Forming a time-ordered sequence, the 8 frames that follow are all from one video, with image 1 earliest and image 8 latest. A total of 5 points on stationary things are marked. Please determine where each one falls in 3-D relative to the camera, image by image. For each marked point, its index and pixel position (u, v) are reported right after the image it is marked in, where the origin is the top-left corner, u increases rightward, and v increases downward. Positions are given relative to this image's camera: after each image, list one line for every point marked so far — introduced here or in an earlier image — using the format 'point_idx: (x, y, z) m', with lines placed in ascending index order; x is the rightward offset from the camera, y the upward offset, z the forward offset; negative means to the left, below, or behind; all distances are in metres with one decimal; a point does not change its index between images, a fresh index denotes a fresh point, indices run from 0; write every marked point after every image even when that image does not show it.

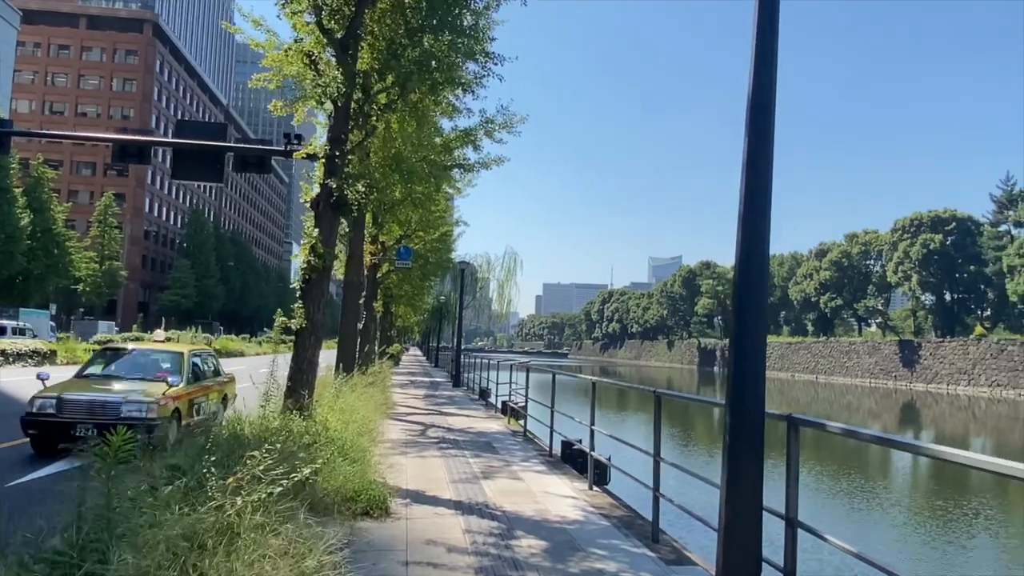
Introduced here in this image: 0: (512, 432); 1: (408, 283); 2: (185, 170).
0: (0.0, -1.7, +8.5) m
1: (-2.7, +0.1, +19.0) m
2: (-4.9, +1.8, +10.9) m
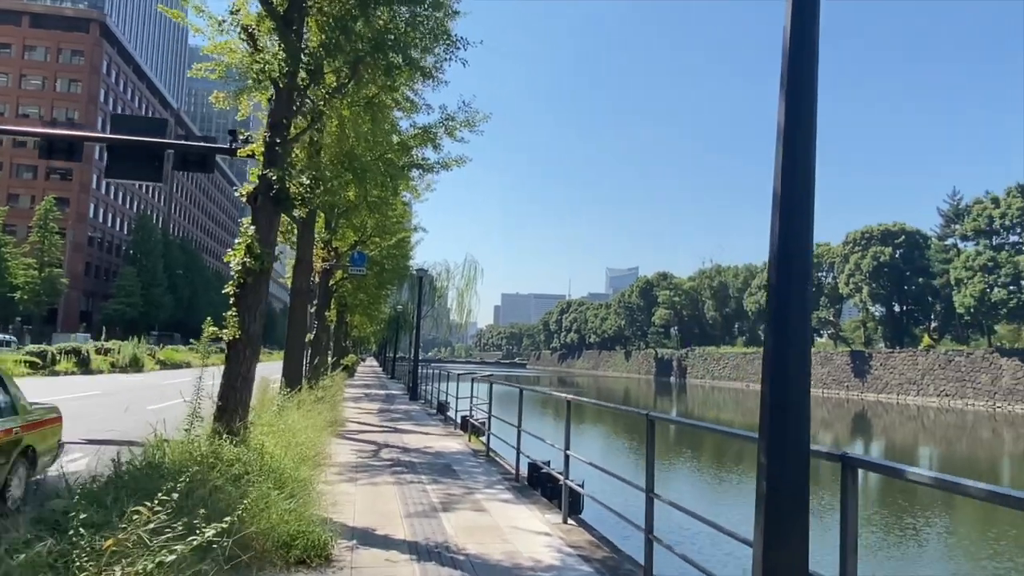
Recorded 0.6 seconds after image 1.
0: (-0.4, -1.8, +8.0) m
1: (-3.7, -0.1, +18.3) m
2: (-5.5, +1.7, +10.2) m
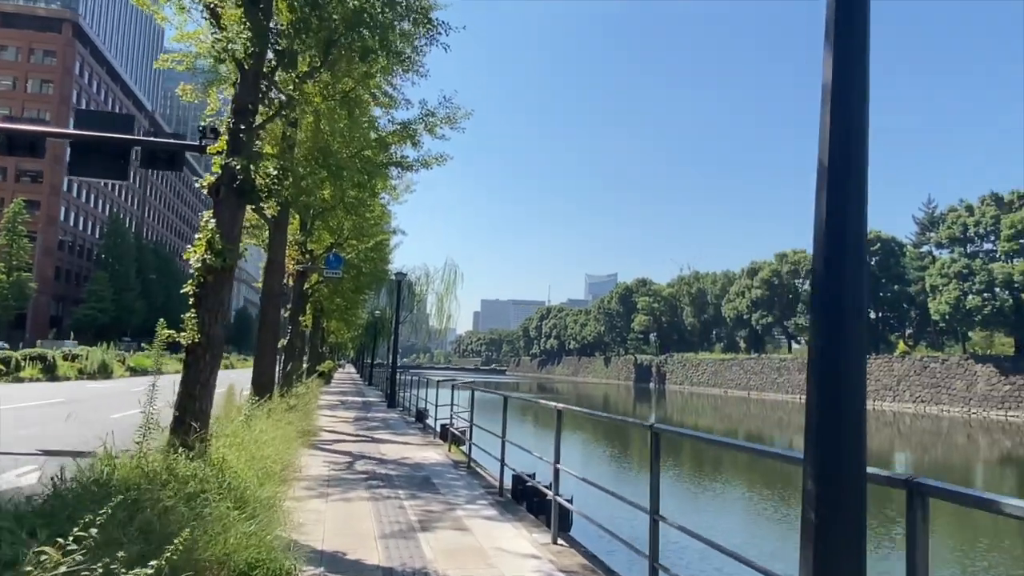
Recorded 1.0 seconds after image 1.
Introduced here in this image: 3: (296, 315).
0: (-0.6, -1.9, +7.7) m
1: (-4.2, -0.2, +17.9) m
2: (-5.7, +1.6, +9.7) m
3: (-4.6, -0.5, +15.0) m
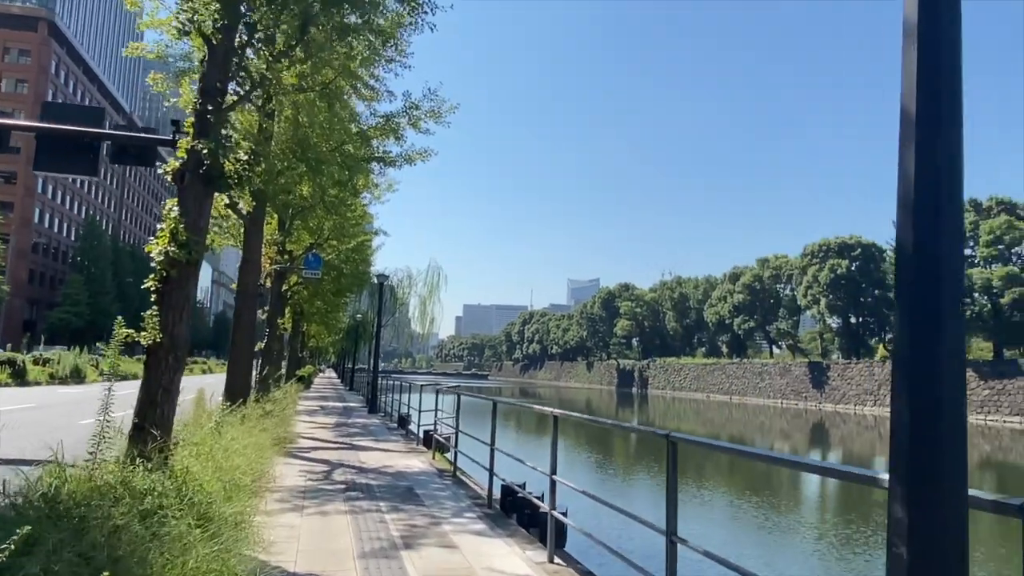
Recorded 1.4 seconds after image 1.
0: (-0.7, -1.9, +7.4) m
1: (-4.6, -0.3, +17.5) m
2: (-5.9, +1.6, +9.3) m
3: (-4.9, -0.5, +14.6) m
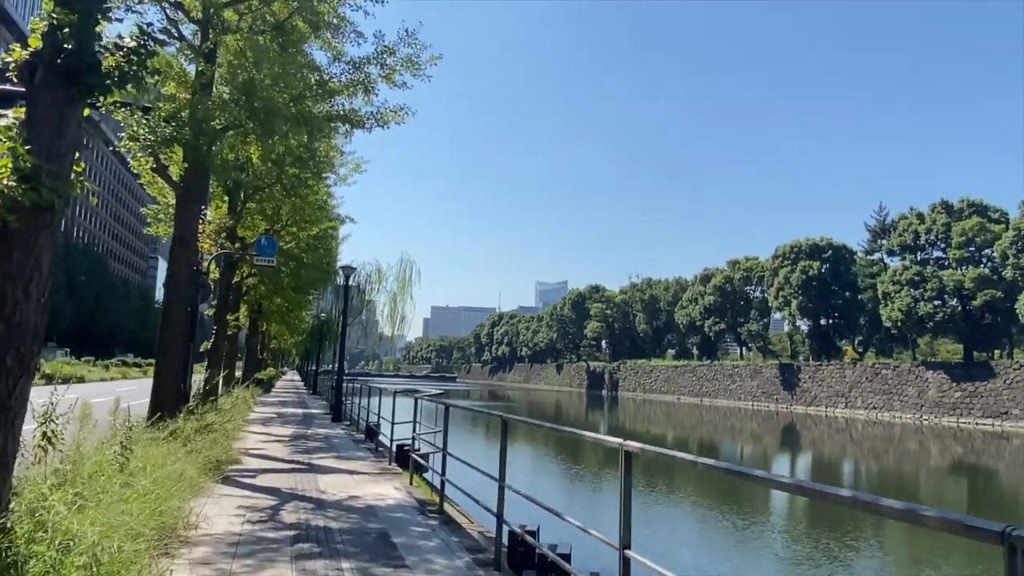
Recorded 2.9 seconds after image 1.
0: (-0.8, -1.8, +6.1) m
1: (-5.1, -0.2, +16.0) m
2: (-6.0, +1.7, +7.8) m
3: (-5.2, -0.4, +13.2) m
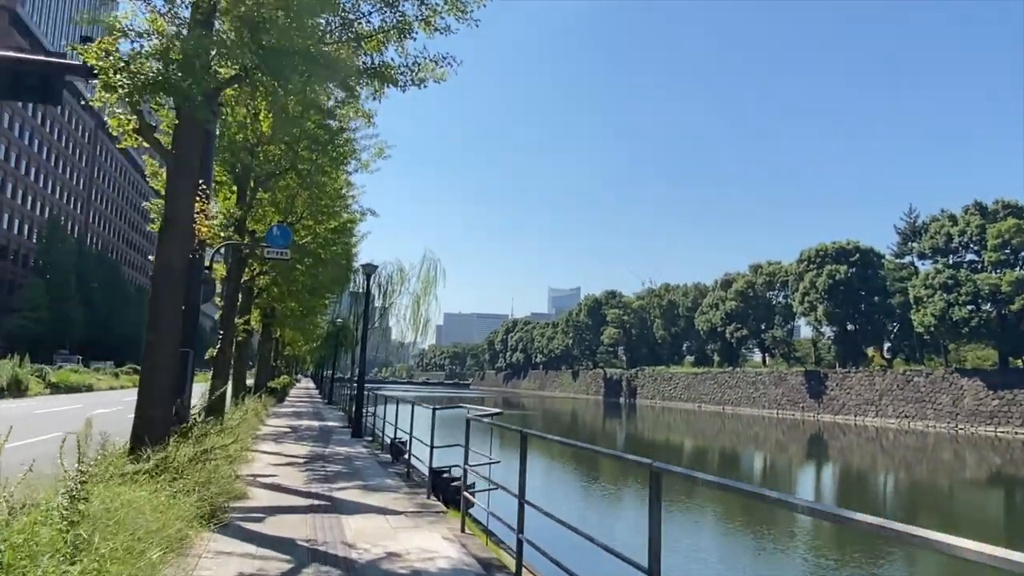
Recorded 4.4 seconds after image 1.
0: (-0.3, -1.7, +4.9) m
1: (-4.5, -0.2, +14.9) m
2: (-5.5, +1.8, +6.8) m
3: (-4.7, -0.5, +12.1) m
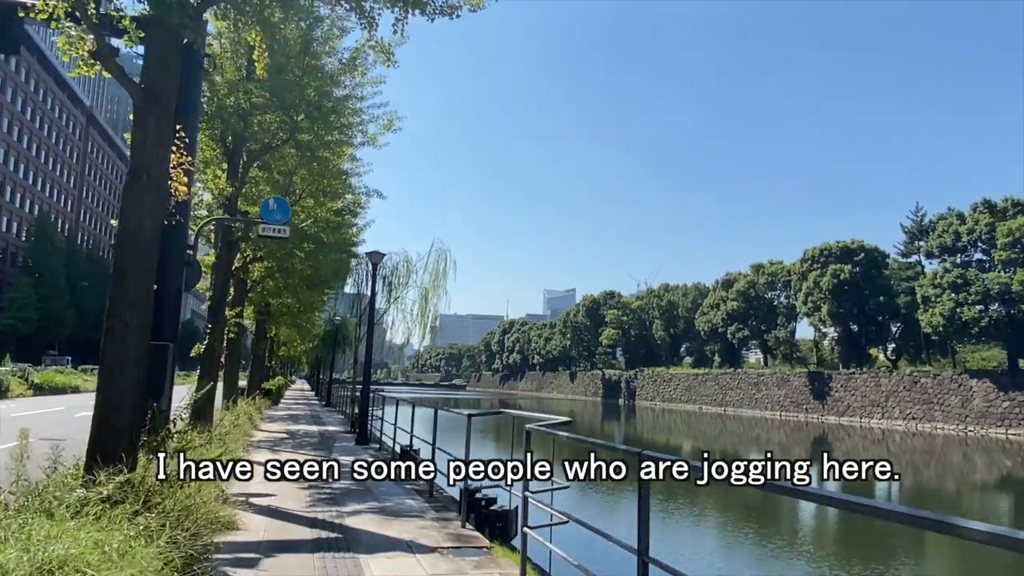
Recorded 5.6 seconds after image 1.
0: (0.0, -1.6, +3.9) m
1: (-4.2, -0.1, +13.9) m
2: (-5.2, +1.9, +5.7) m
3: (-4.4, -0.3, +11.0) m
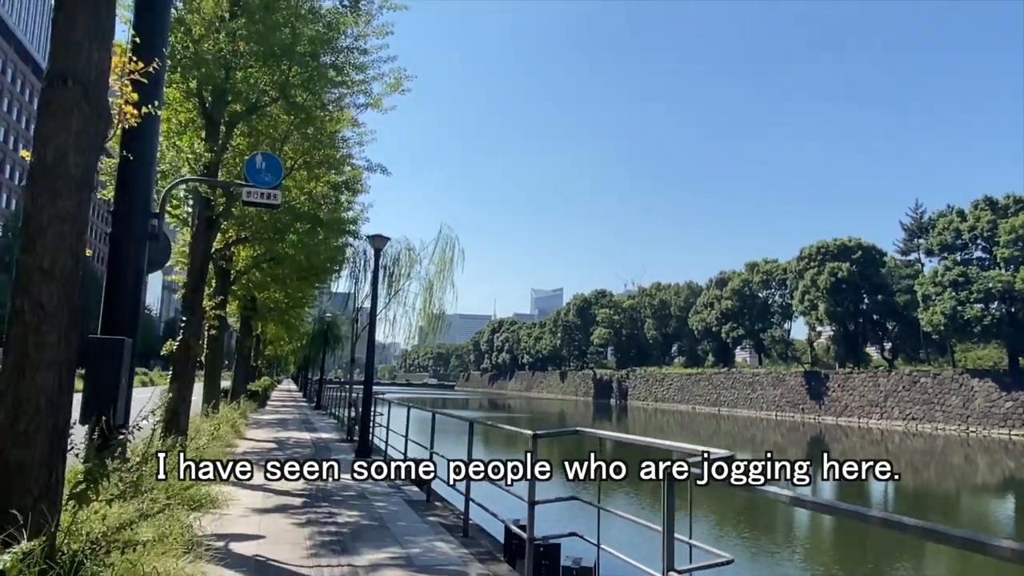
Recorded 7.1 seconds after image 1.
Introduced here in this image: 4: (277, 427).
0: (+0.3, -1.5, +2.8) m
1: (-4.0, 0.0, +12.7) m
2: (-4.9, +2.0, +4.5) m
3: (-4.2, -0.2, +9.8) m
4: (-6.1, -3.5, +19.3) m
